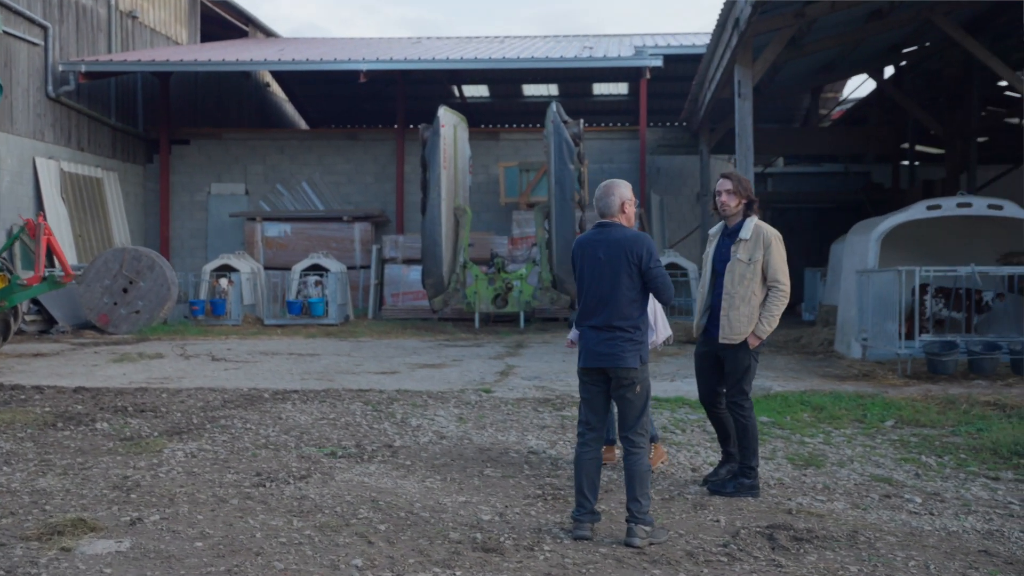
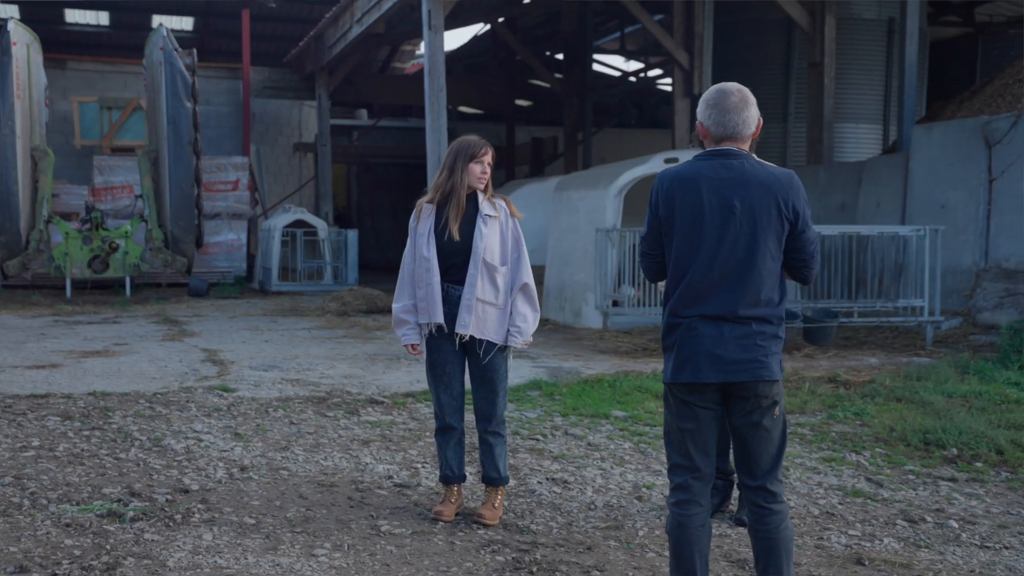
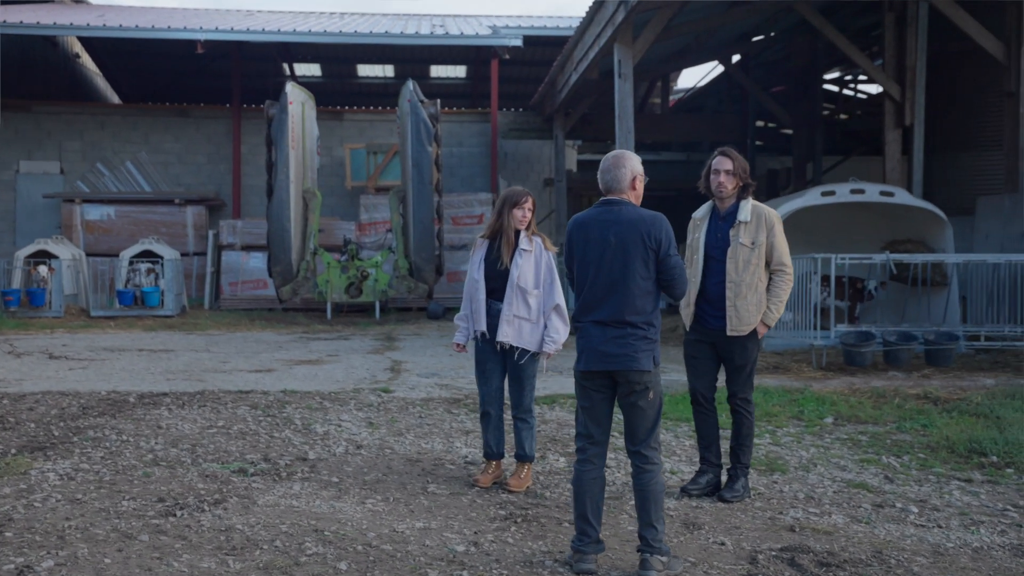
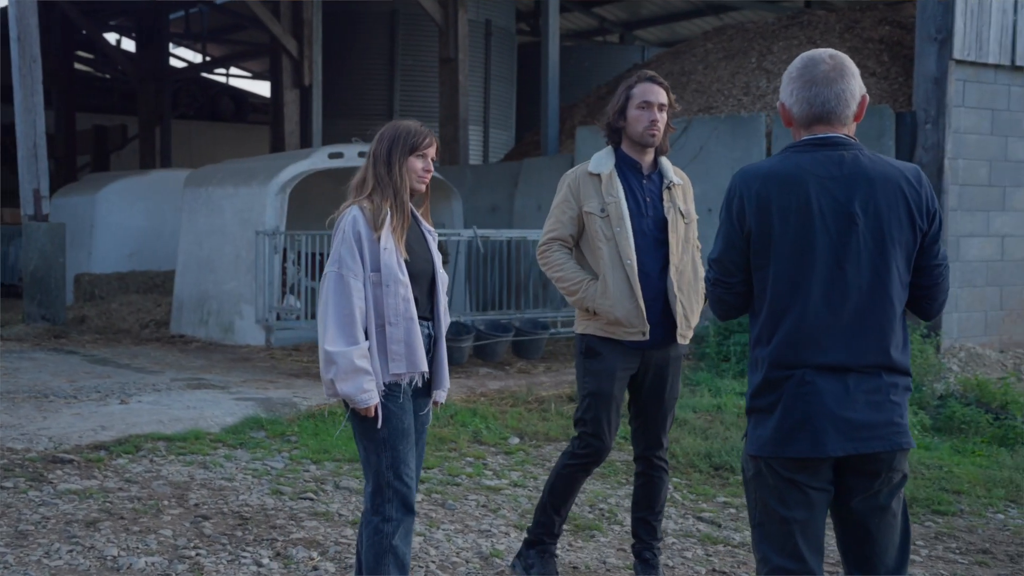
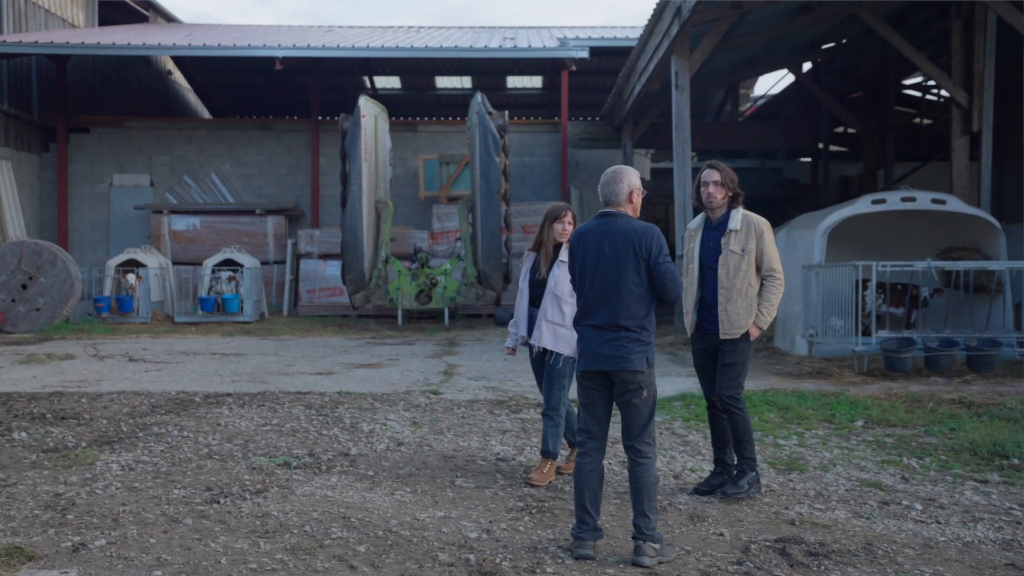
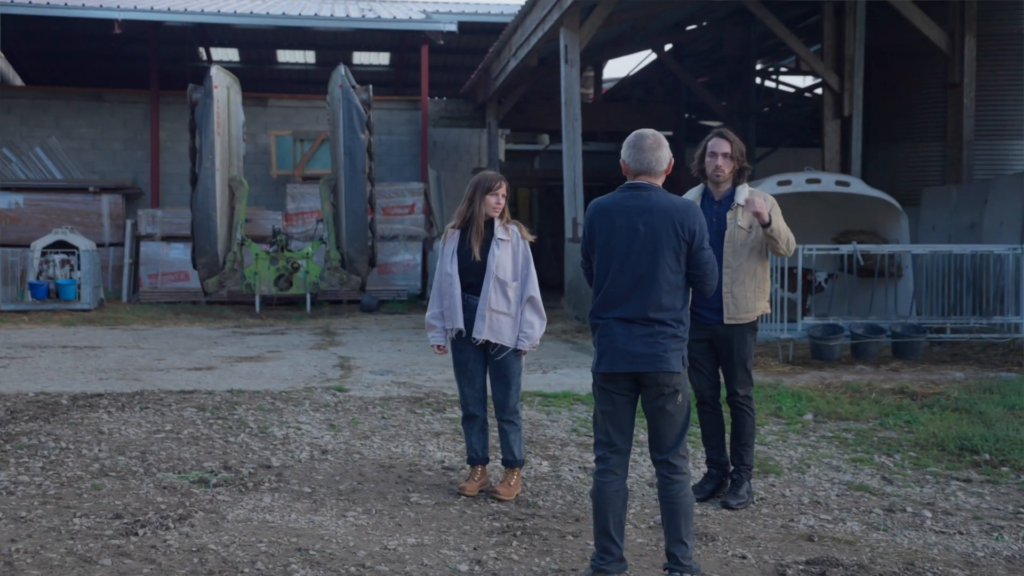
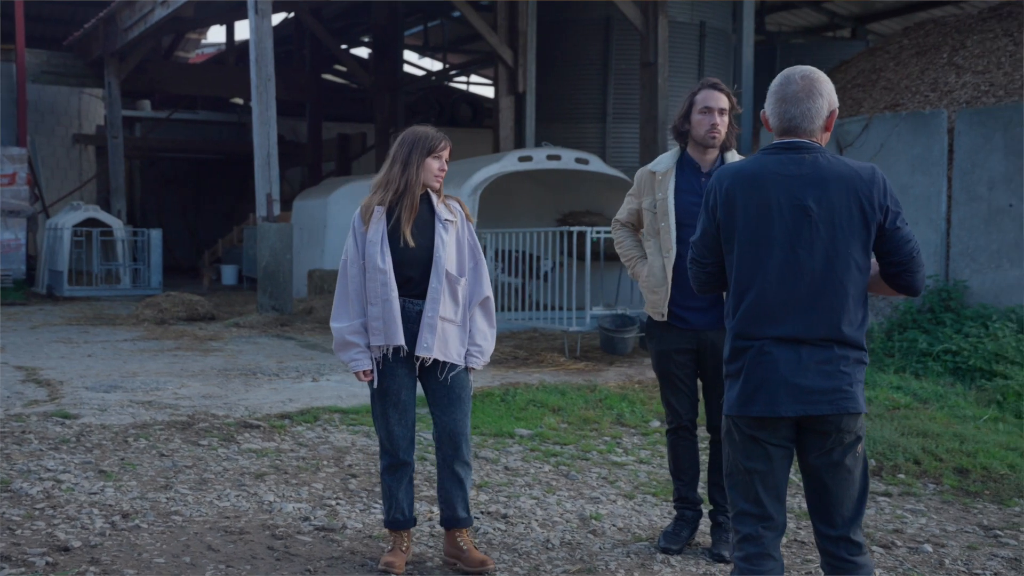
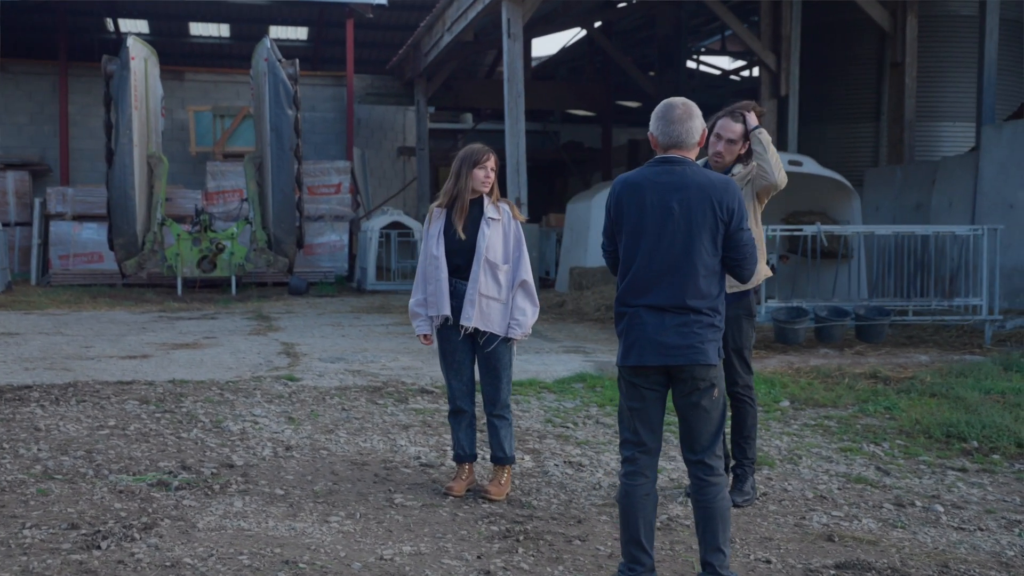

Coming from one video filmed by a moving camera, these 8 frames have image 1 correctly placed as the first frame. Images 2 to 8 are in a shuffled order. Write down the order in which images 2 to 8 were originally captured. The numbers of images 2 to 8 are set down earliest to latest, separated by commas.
5, 3, 6, 8, 2, 7, 4
